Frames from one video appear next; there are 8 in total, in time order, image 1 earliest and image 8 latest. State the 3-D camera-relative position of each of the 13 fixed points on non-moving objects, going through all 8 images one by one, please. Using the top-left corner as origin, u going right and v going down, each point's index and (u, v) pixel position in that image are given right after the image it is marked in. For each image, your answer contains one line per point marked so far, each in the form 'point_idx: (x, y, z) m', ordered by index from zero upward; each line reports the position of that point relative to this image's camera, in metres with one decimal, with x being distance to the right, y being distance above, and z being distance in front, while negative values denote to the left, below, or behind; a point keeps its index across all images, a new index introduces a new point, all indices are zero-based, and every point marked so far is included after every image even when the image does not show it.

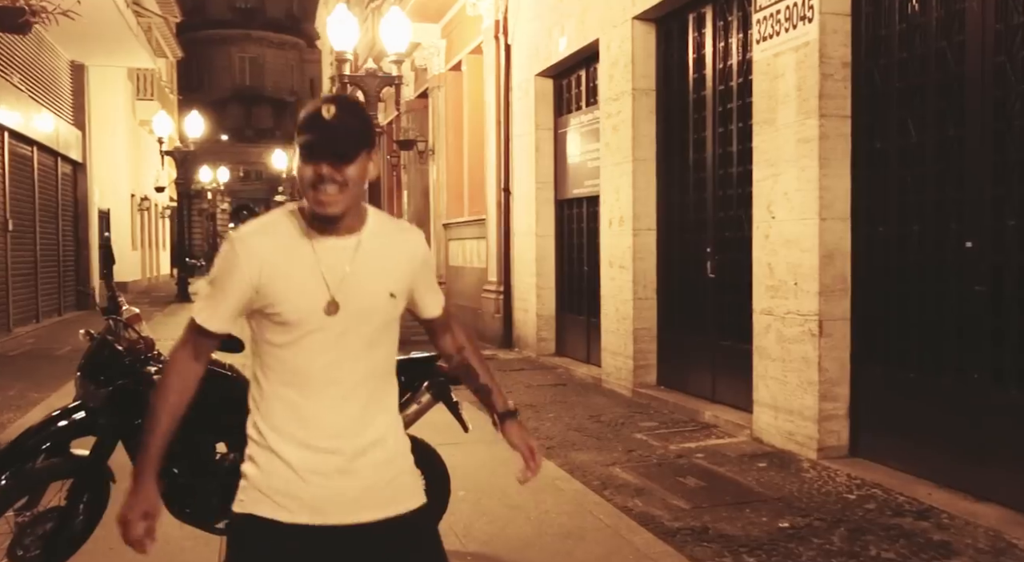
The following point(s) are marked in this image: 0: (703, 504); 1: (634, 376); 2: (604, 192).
0: (+1.1, -1.2, +5.3) m
1: (+1.2, -0.9, +9.0) m
2: (+0.9, +0.9, +9.5) m
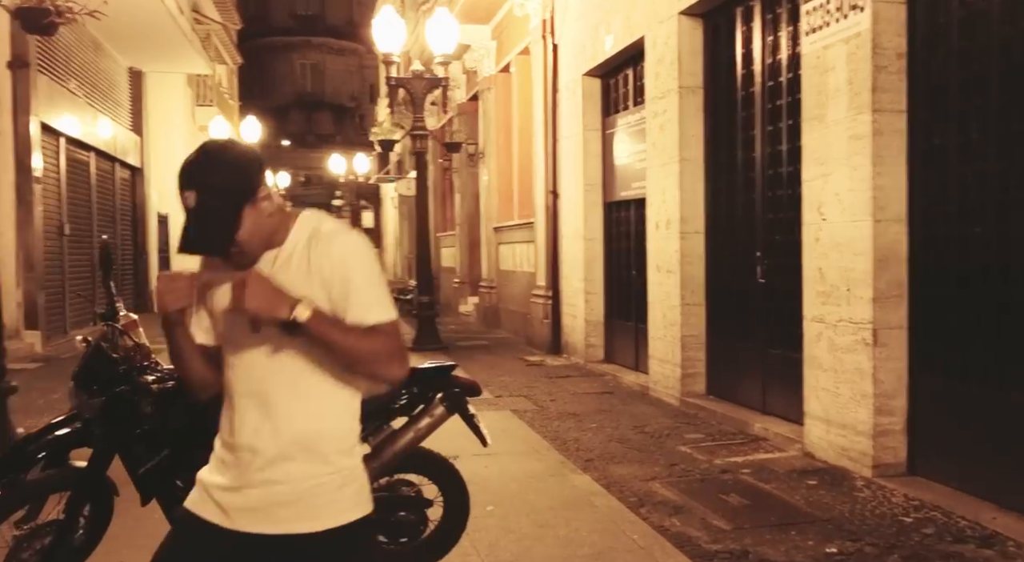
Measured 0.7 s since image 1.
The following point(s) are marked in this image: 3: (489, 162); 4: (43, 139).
0: (+1.2, -1.3, +5.0) m
1: (+1.5, -0.9, +8.6) m
2: (+1.4, +0.8, +9.2) m
3: (-0.4, +2.1, +16.7) m
4: (-6.7, +2.1, +13.6) m
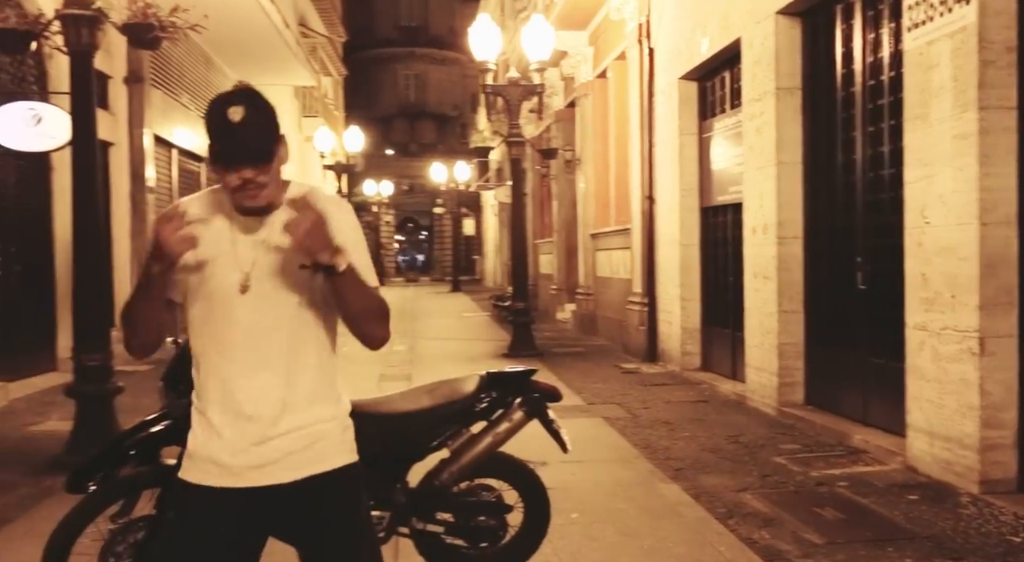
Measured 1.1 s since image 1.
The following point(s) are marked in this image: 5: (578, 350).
0: (+1.6, -1.3, +4.8) m
1: (+2.4, -1.0, +8.4) m
2: (+2.2, +0.8, +9.0) m
3: (+1.3, +2.0, +16.7) m
4: (-5.3, +2.0, +14.3) m
5: (+1.0, -1.0, +14.3) m
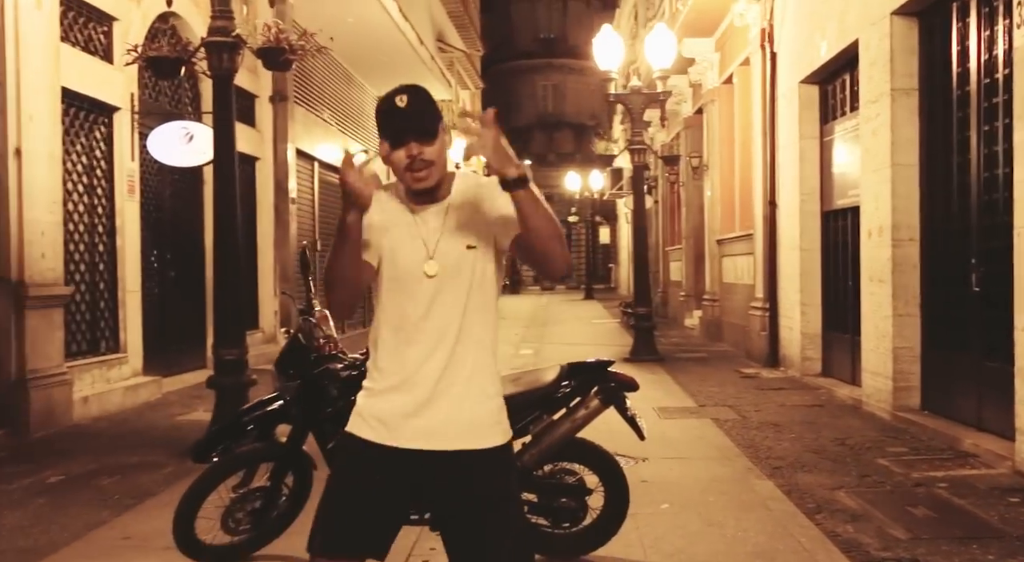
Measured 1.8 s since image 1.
0: (+2.1, -1.3, +4.8) m
1: (+3.3, -1.0, +8.3) m
2: (+3.3, +0.7, +8.9) m
3: (+3.5, +1.9, +16.7) m
4: (-3.4, +1.9, +15.2) m
5: (+2.8, -1.1, +14.3) m
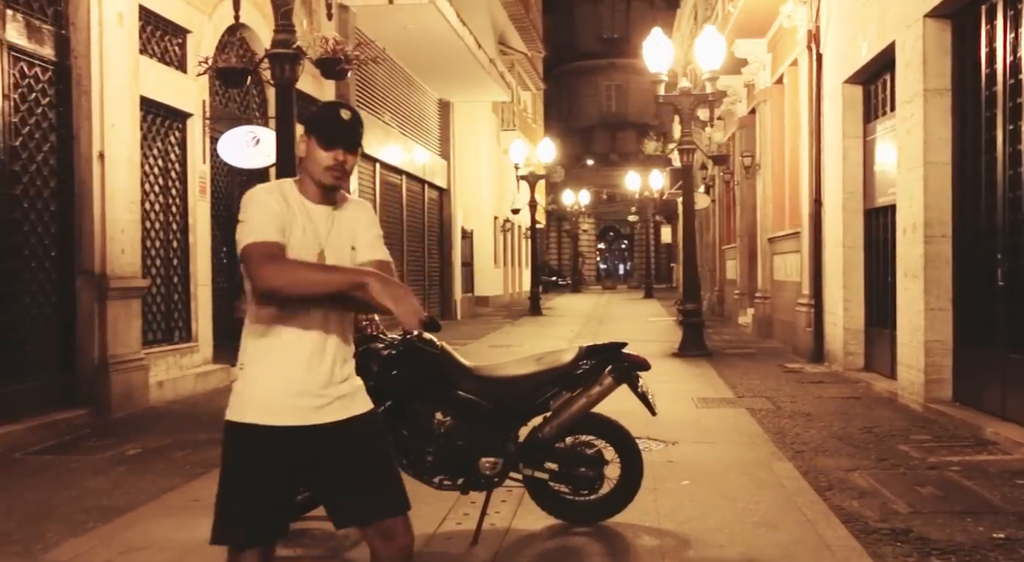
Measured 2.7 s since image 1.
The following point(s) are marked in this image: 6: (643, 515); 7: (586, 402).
0: (+2.2, -1.2, +5.1) m
1: (+3.7, -1.0, +8.5) m
2: (+3.7, +0.8, +9.1) m
3: (+4.5, +1.9, +16.9) m
4: (-2.5, +1.9, +15.9) m
5: (+3.6, -1.1, +14.5) m
6: (+0.7, -1.3, +5.2) m
7: (+0.4, -0.6, +4.8) m
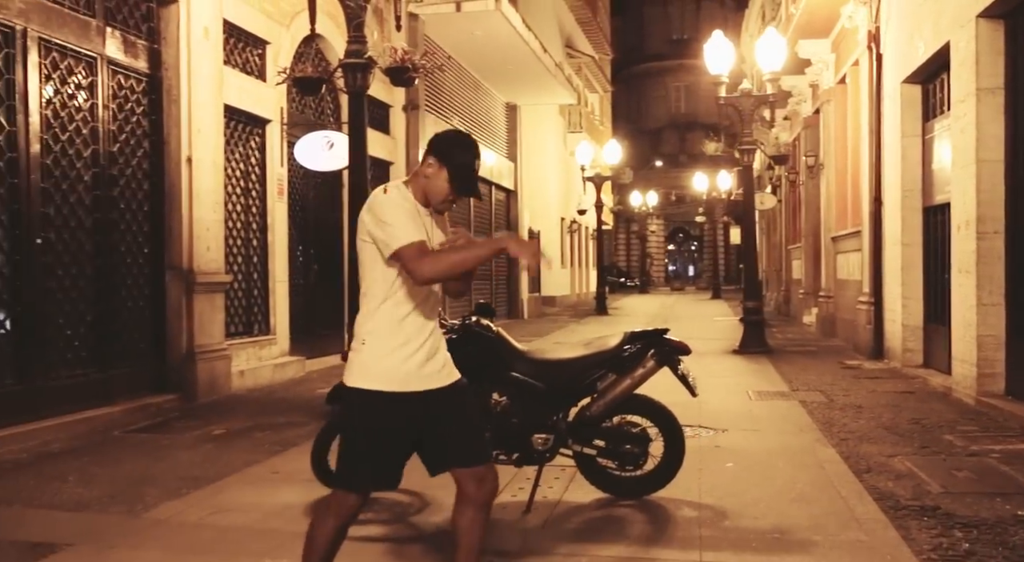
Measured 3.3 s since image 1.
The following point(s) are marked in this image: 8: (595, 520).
0: (+2.5, -1.2, +5.4) m
1: (+4.2, -0.9, +8.6) m
2: (+4.3, +0.8, +9.2) m
3: (+5.6, +1.9, +16.9) m
4: (-1.4, +2.0, +16.5) m
5: (+4.6, -1.1, +14.7) m
6: (+1.0, -1.2, +5.5) m
7: (+0.7, -0.5, +5.2) m
8: (+0.4, -1.3, +5.0) m
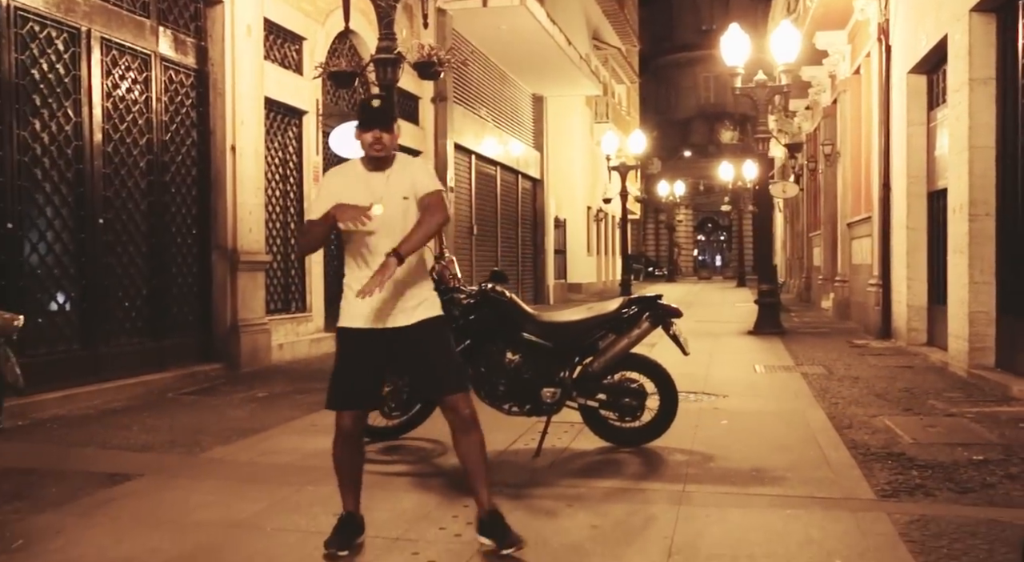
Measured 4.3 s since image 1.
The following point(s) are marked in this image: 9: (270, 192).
0: (+2.6, -1.0, +6.0) m
1: (+4.4, -0.7, +9.2) m
2: (+4.5, +1.0, +9.8) m
3: (+6.1, +2.2, +17.4) m
4: (-1.0, +2.3, +17.2) m
5: (+5.0, -0.8, +15.2) m
6: (+1.1, -1.0, +6.2) m
7: (+0.7, -0.4, +5.8) m
8: (+0.5, -1.1, +5.6) m
9: (-2.8, +1.0, +11.0) m
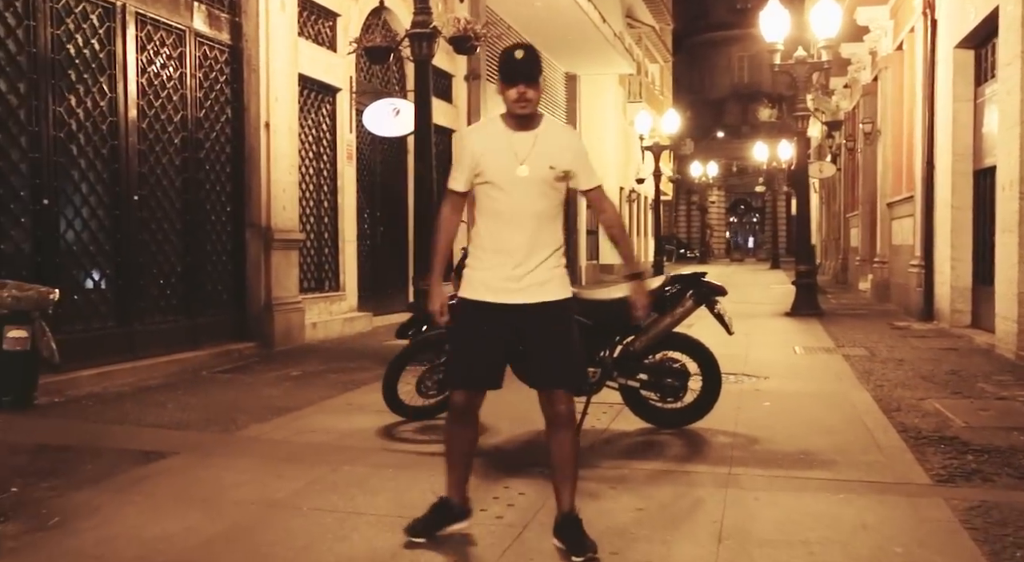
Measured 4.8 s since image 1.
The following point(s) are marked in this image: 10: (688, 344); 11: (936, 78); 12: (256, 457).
0: (+2.8, -0.9, +5.8) m
1: (+4.7, -0.6, +8.9) m
2: (+4.9, +1.2, +9.5) m
3: (+6.7, +2.5, +17.0) m
4: (-0.4, +2.6, +17.0) m
5: (+5.5, -0.5, +14.9) m
6: (+1.3, -0.9, +6.0) m
7: (+1.0, -0.2, +5.7) m
8: (+0.7, -0.9, +5.5) m
9: (-2.4, +1.3, +10.9) m
10: (+1.1, -0.4, +5.9) m
11: (+5.7, +2.7, +12.7) m
12: (-1.4, -1.0, +5.2) m
